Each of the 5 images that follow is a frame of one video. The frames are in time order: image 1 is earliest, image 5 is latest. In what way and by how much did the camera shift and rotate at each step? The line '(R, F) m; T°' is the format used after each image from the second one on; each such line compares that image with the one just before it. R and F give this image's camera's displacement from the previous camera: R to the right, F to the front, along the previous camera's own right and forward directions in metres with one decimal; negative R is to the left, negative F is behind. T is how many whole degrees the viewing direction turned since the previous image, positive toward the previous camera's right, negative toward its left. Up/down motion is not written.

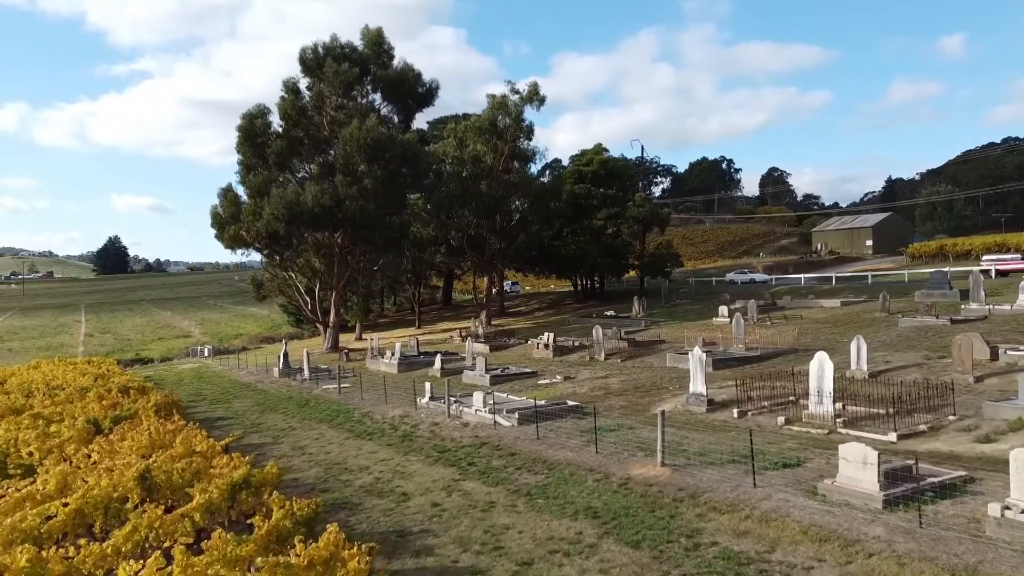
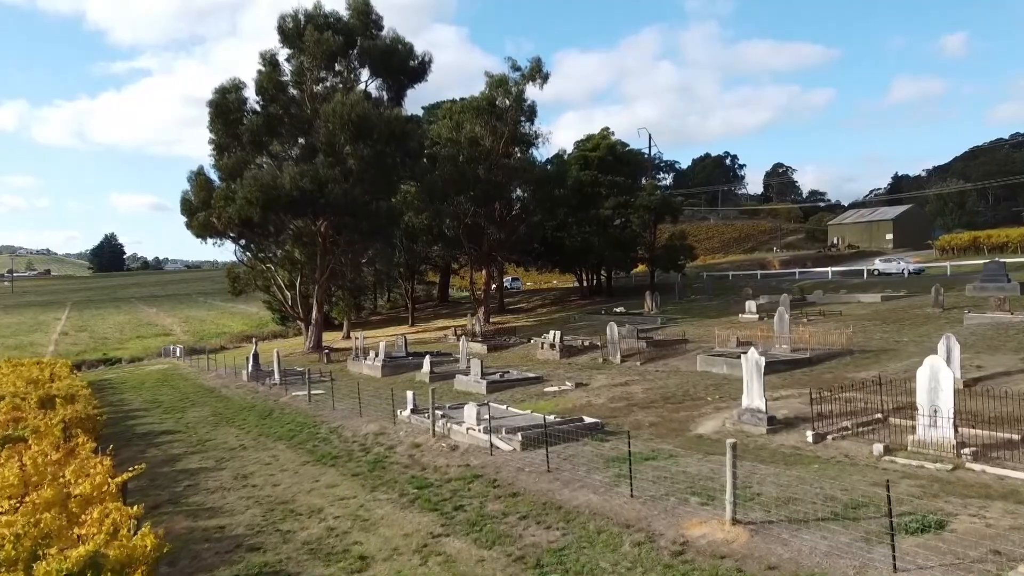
(0.0, +3.9) m; 0°
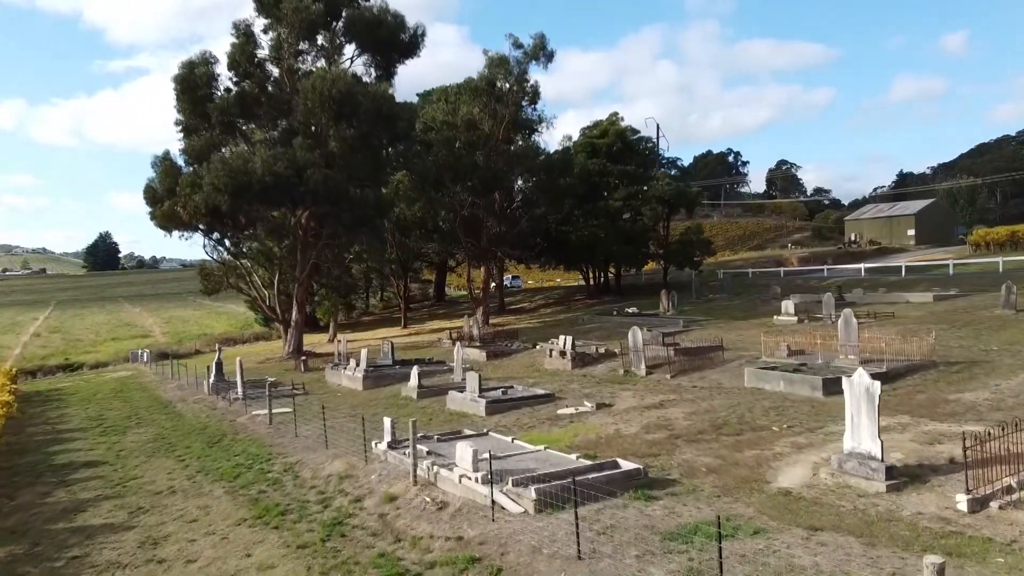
(-0.1, +3.8) m; 0°
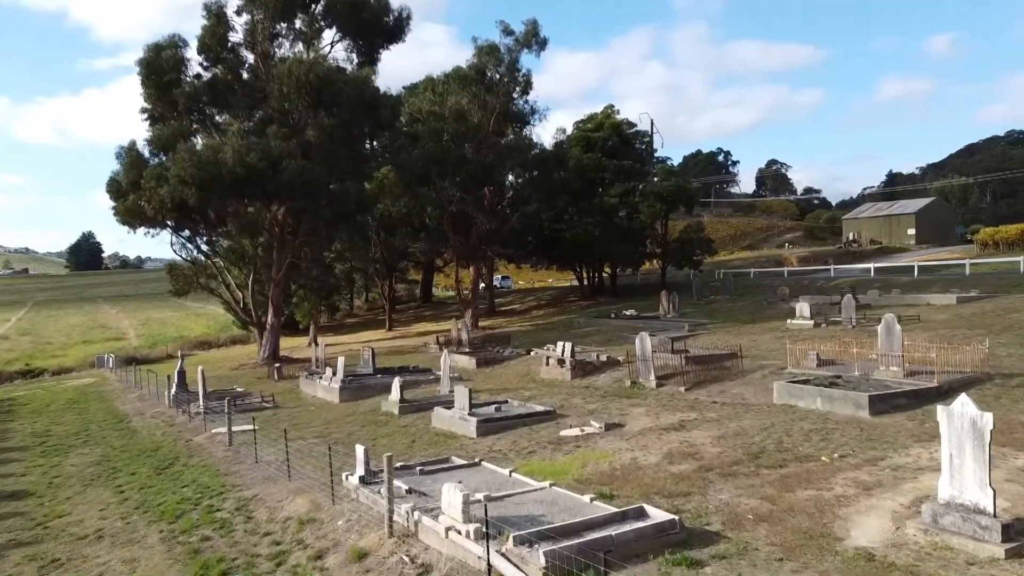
(-0.1, +2.2) m; +1°
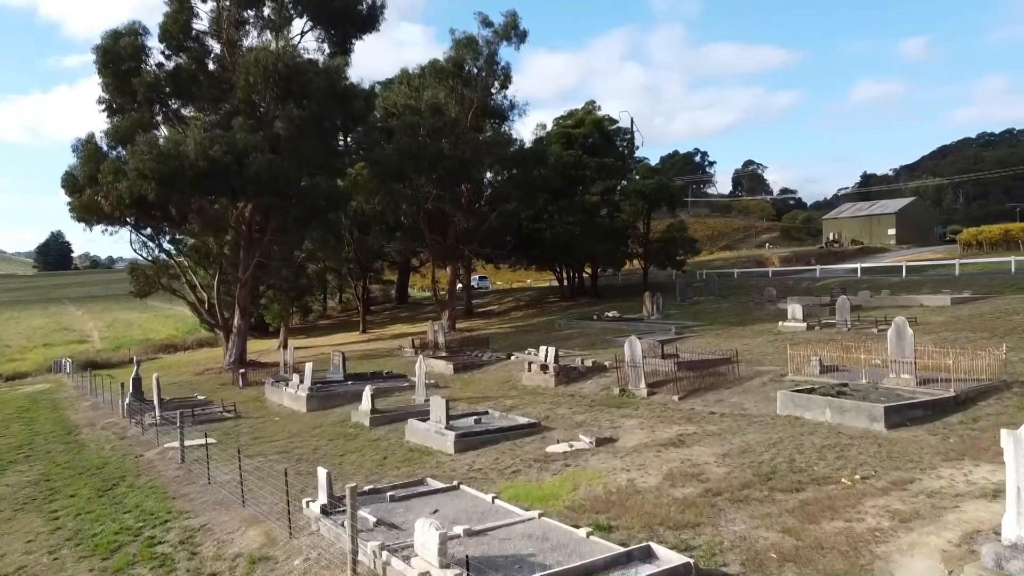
(-0.1, +1.3) m; +2°
